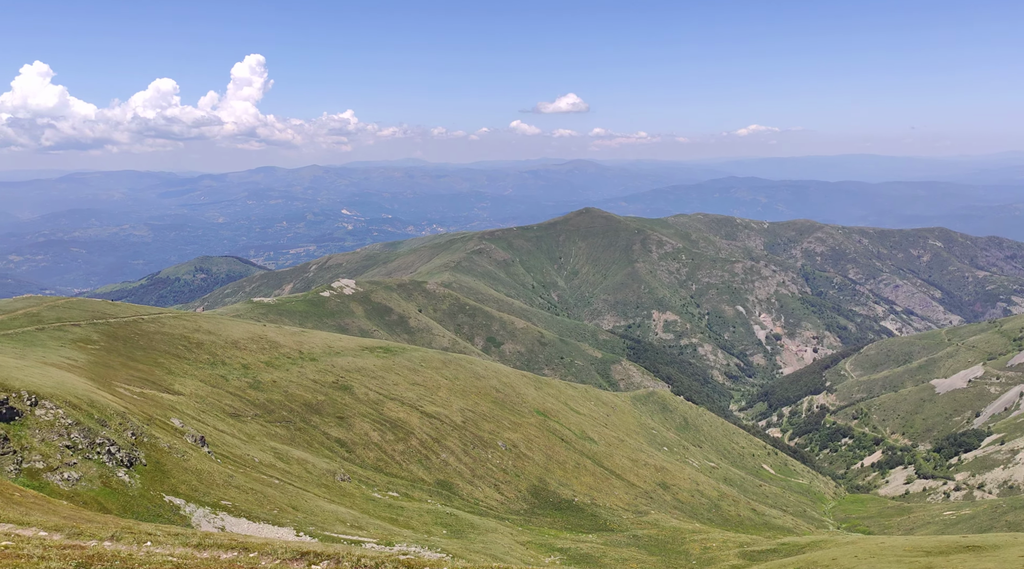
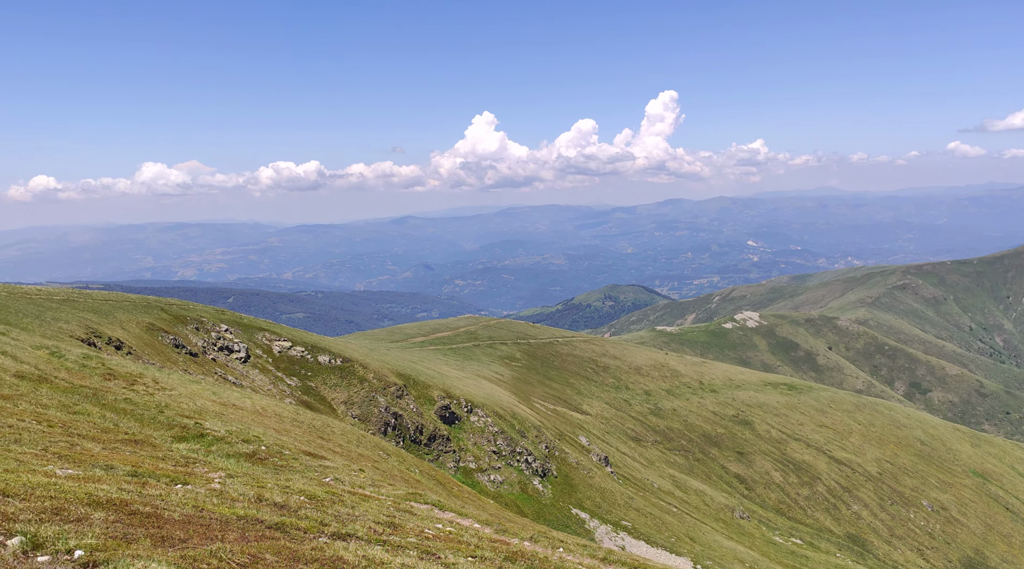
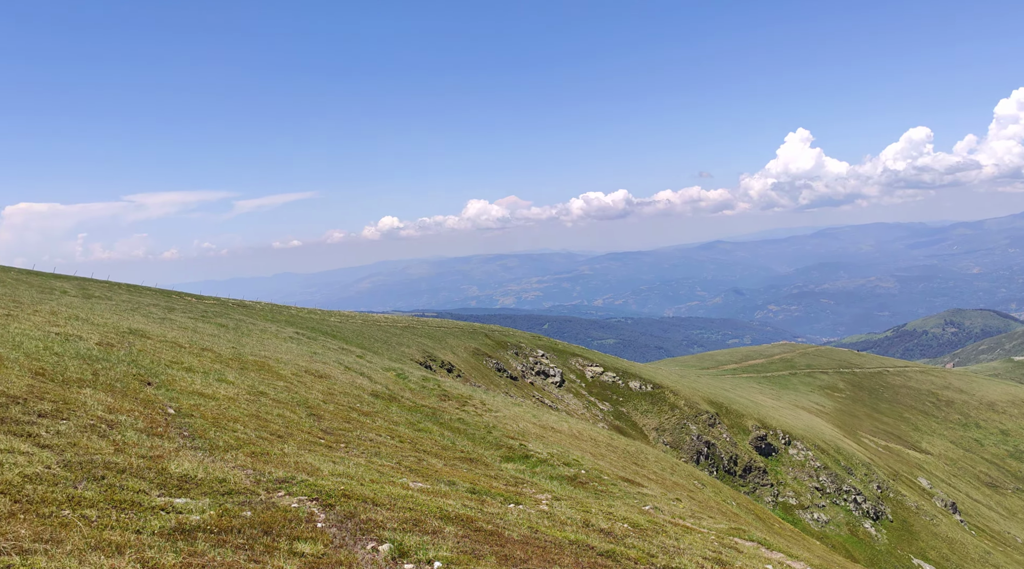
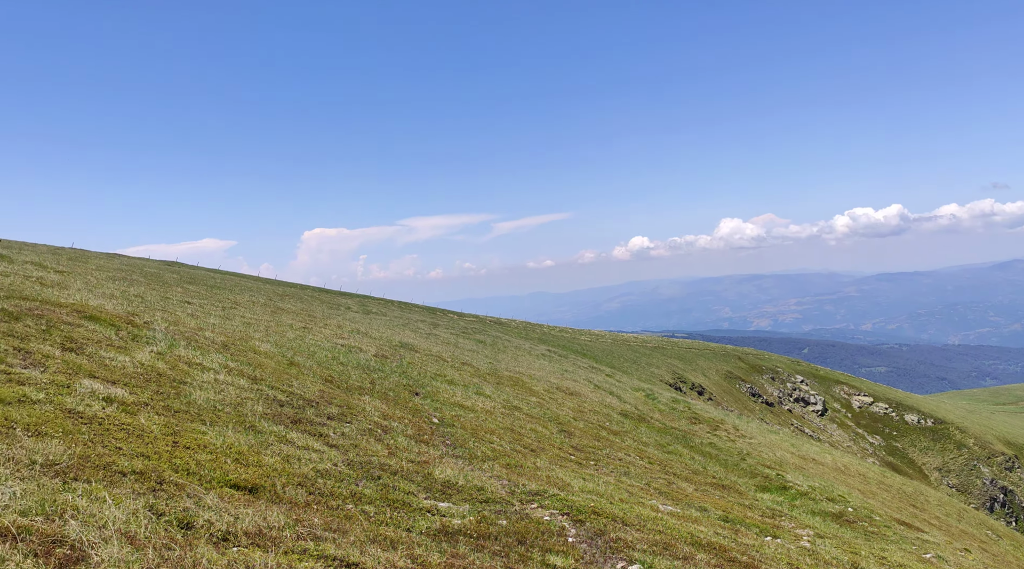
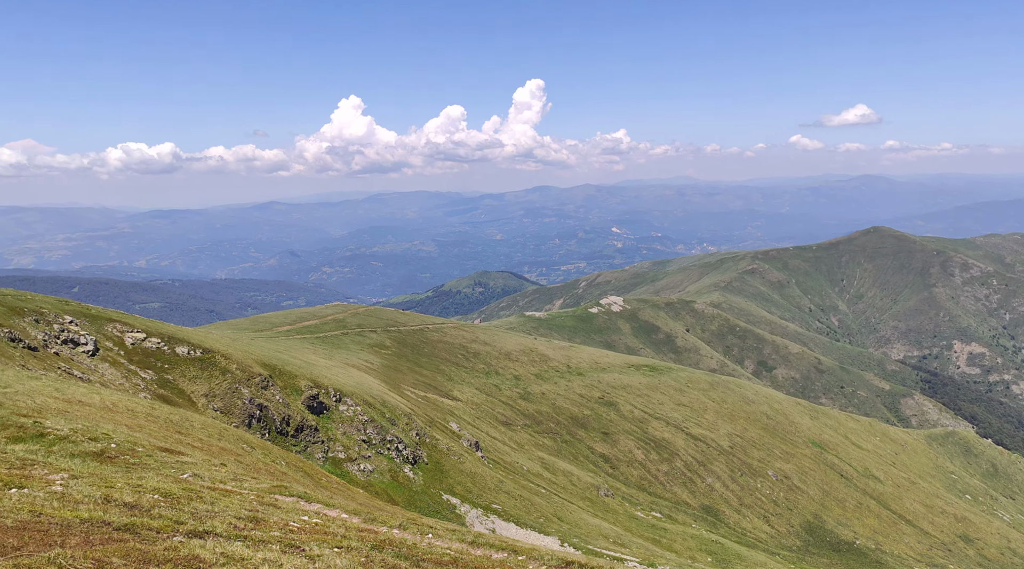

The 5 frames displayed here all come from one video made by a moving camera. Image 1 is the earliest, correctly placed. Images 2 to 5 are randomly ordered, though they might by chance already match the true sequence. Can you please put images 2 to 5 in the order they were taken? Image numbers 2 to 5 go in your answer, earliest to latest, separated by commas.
5, 2, 3, 4
